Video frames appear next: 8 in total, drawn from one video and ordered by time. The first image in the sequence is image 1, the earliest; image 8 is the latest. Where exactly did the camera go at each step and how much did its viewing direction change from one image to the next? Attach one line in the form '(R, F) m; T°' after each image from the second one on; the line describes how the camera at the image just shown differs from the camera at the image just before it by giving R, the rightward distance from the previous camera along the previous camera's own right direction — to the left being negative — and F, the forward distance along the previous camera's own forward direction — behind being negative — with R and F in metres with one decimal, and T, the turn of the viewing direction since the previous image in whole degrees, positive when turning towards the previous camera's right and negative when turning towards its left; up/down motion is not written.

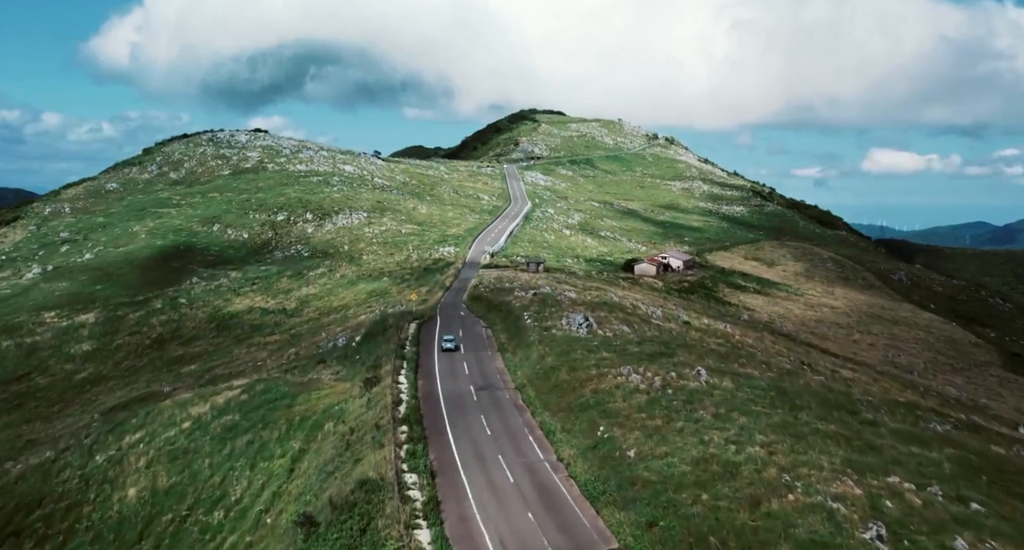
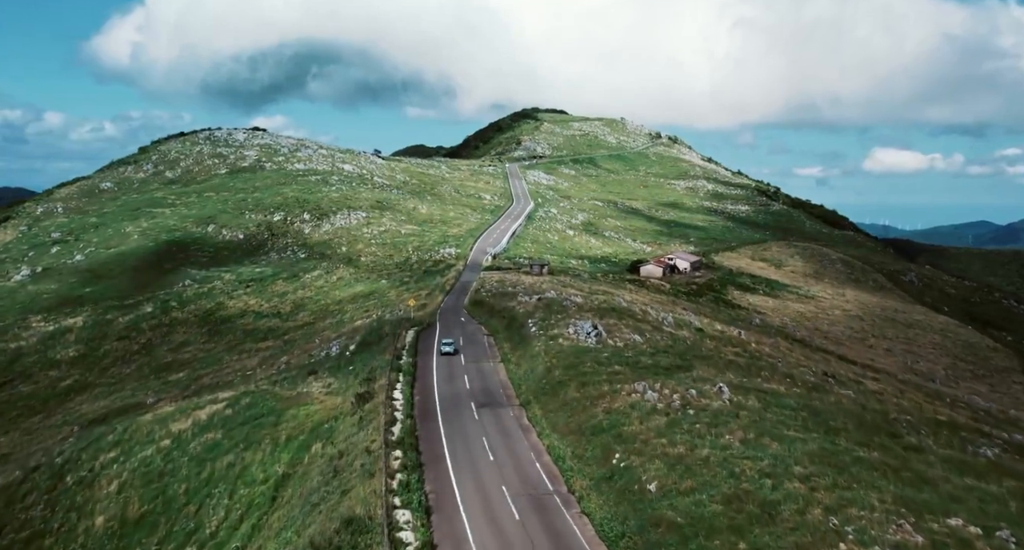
(-0.2, +3.0) m; 0°
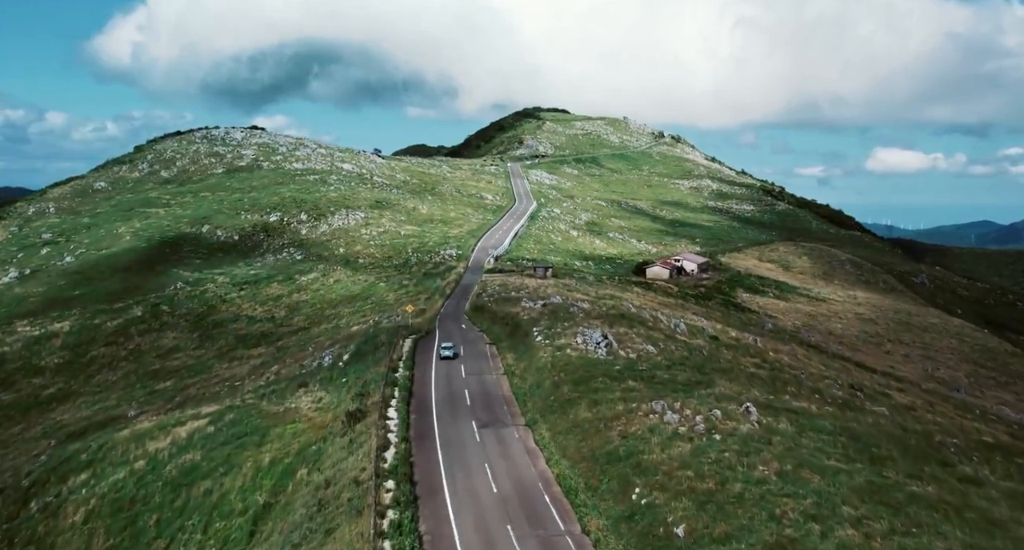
(-0.2, +3.0) m; 0°
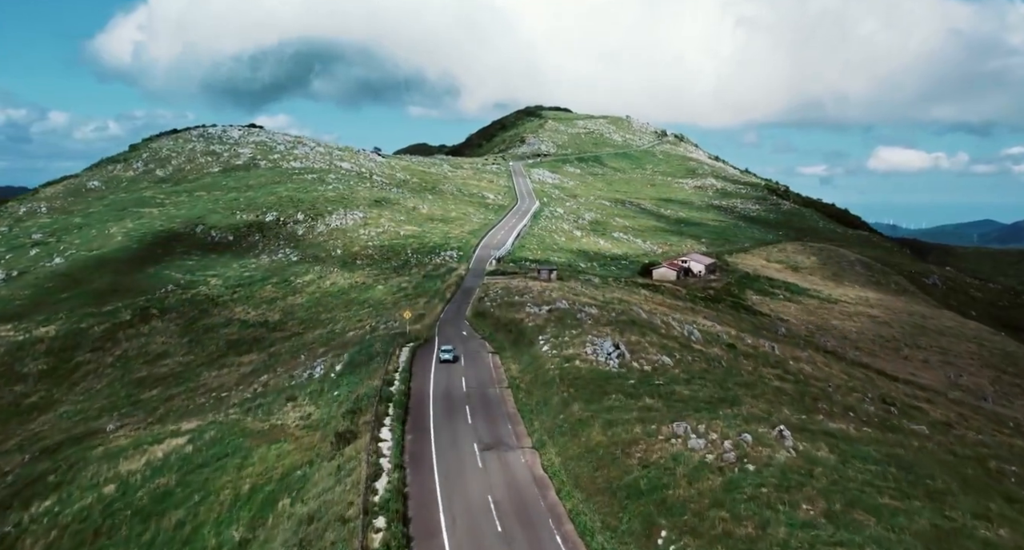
(-0.2, +3.1) m; 0°
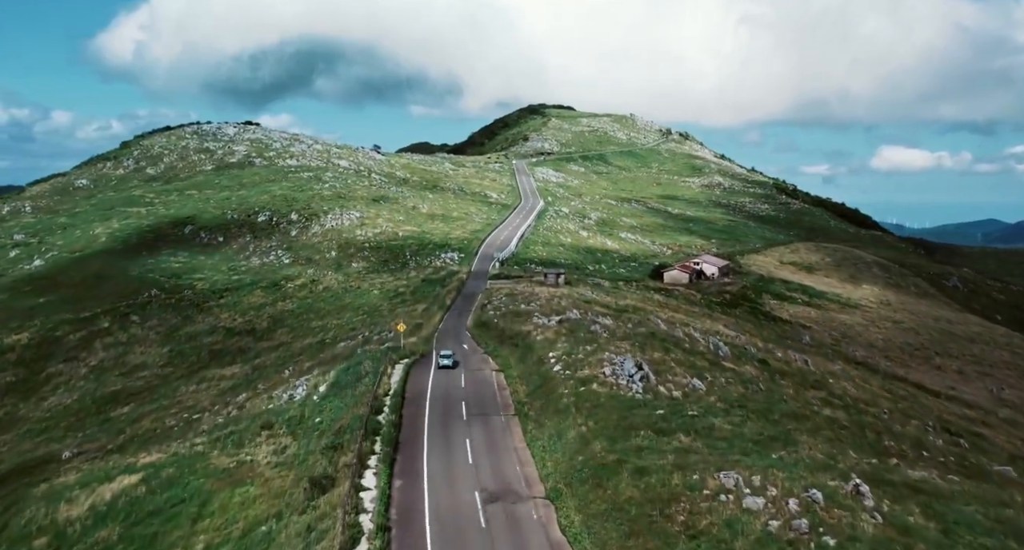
(-0.3, +5.1) m; 0°
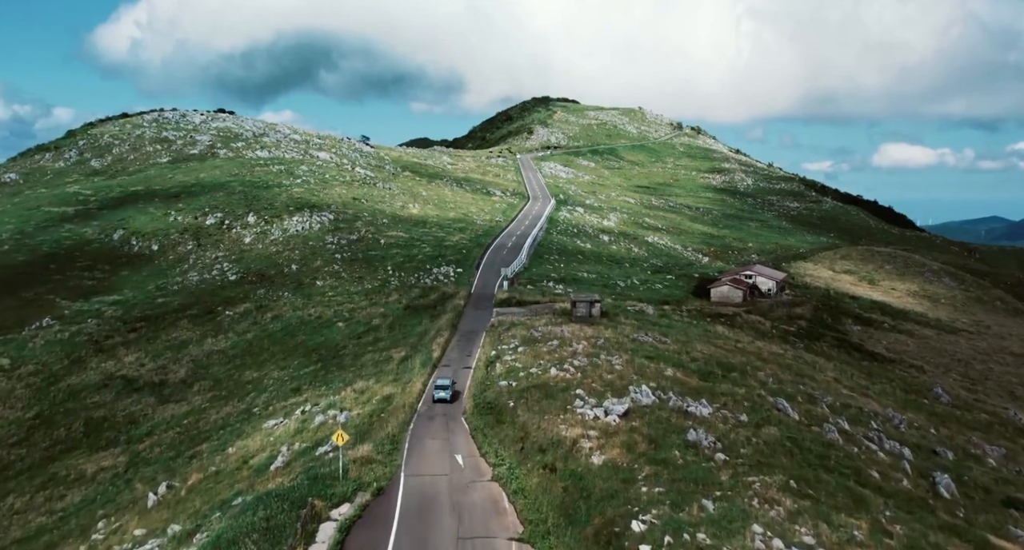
(-1.2, +20.4) m; 0°
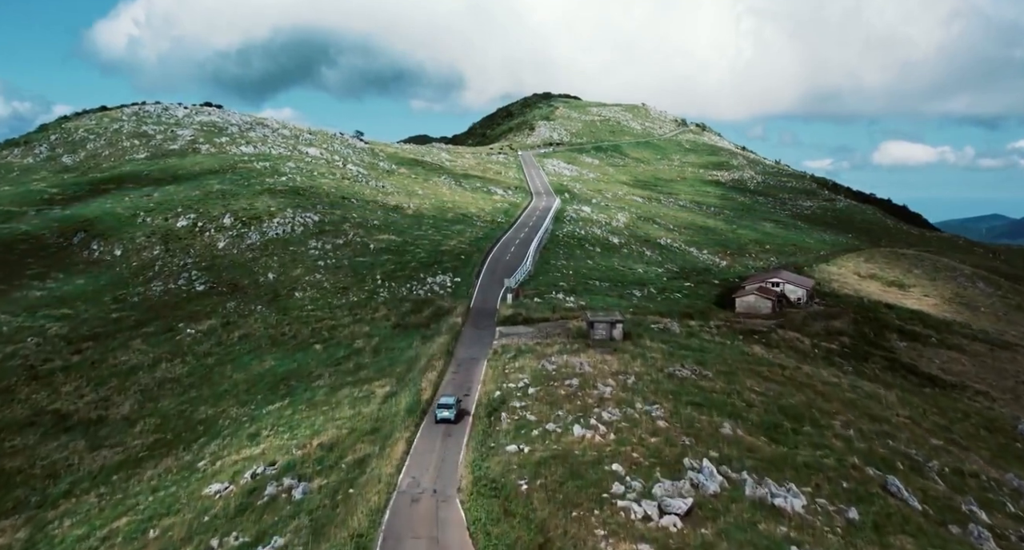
(-0.4, +8.0) m; 0°
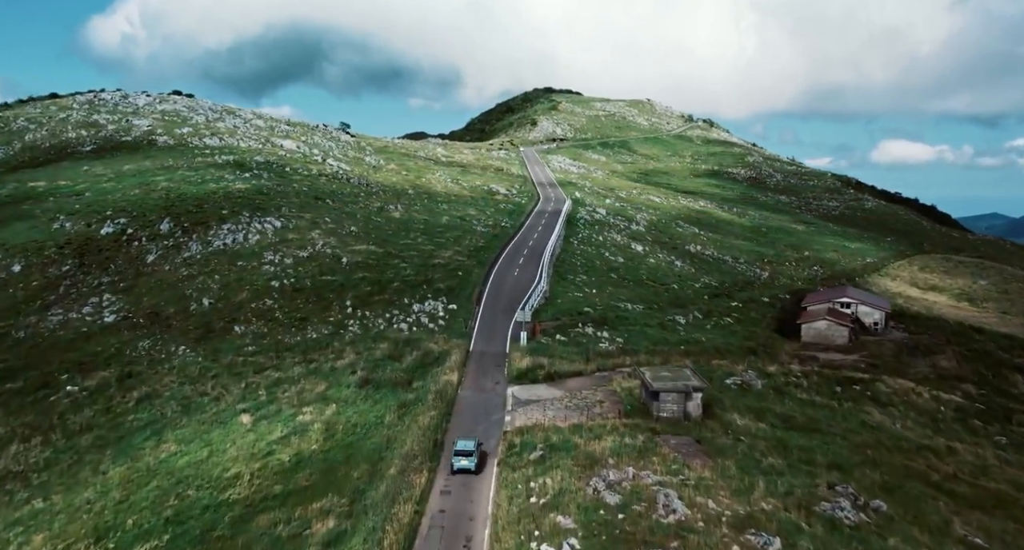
(-1.1, +15.3) m; 0°
